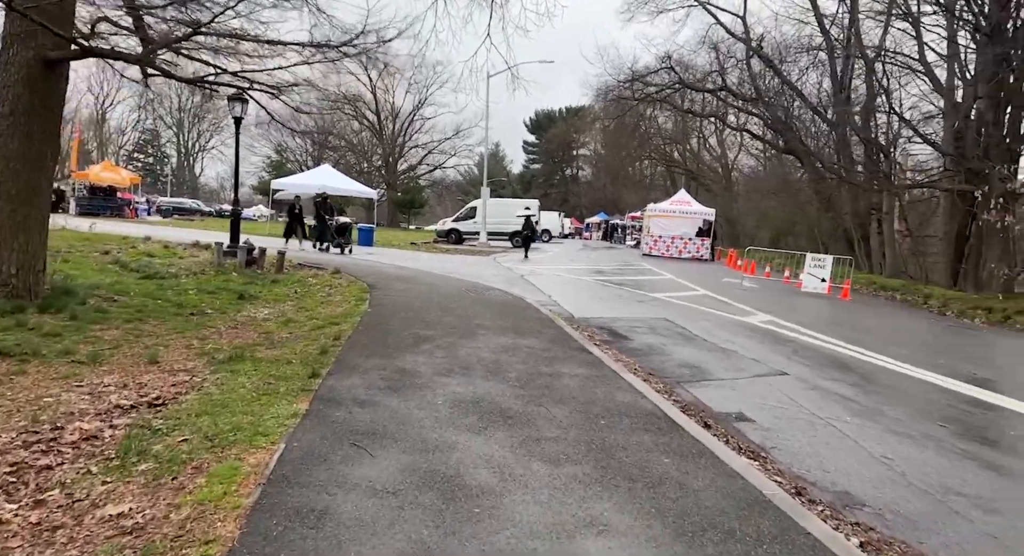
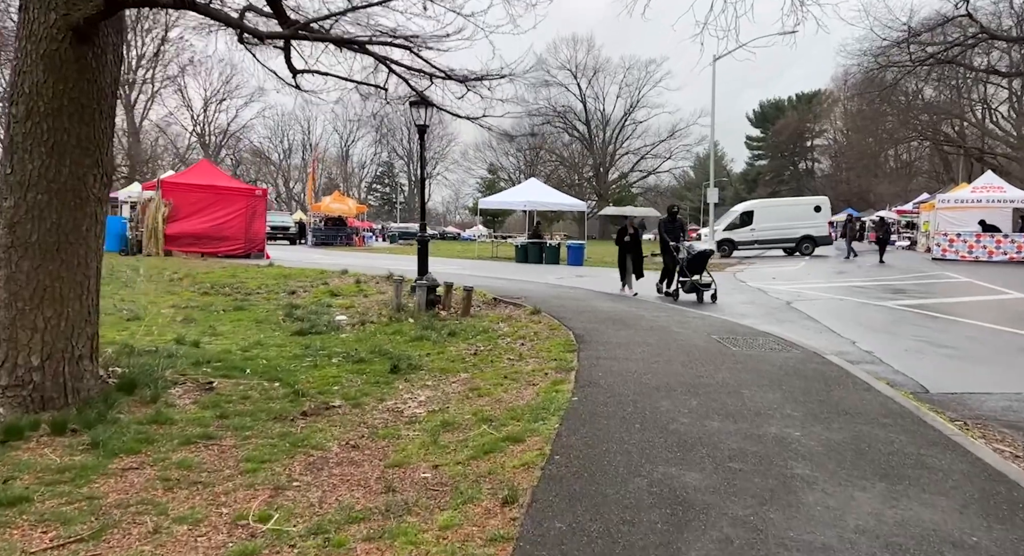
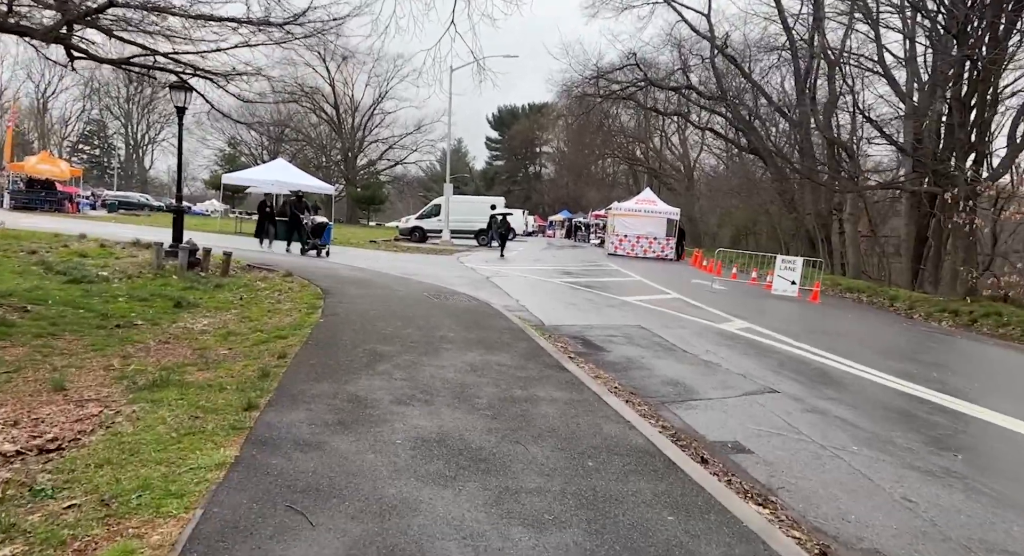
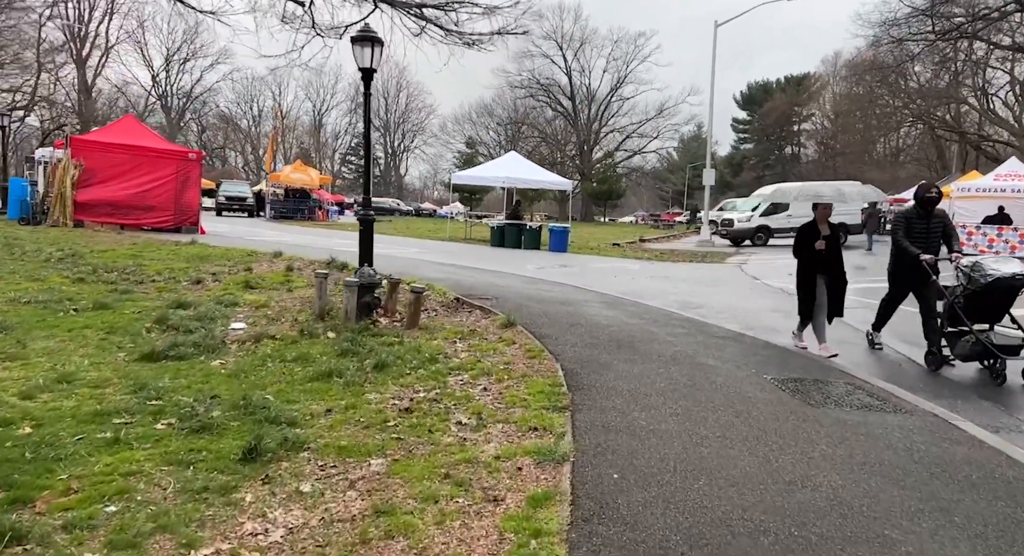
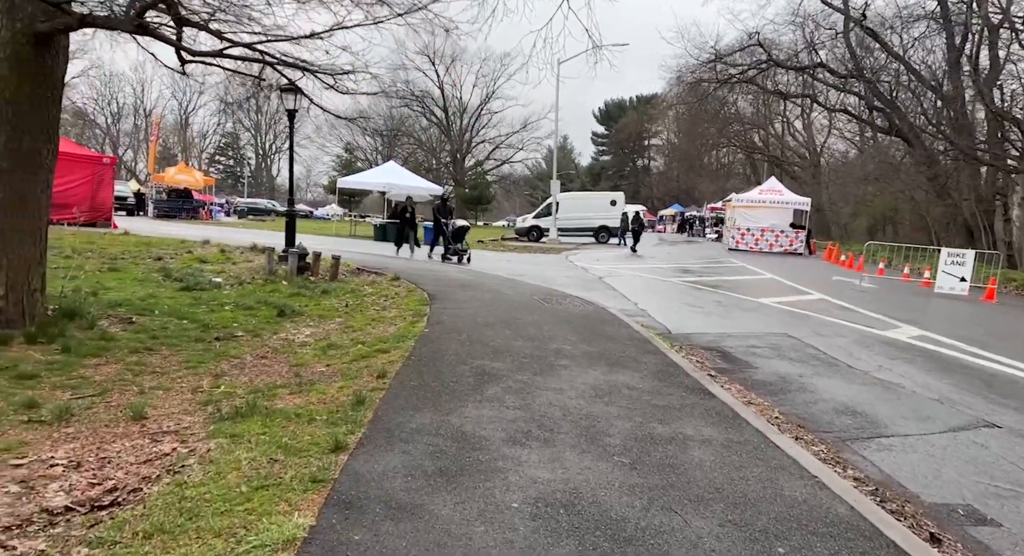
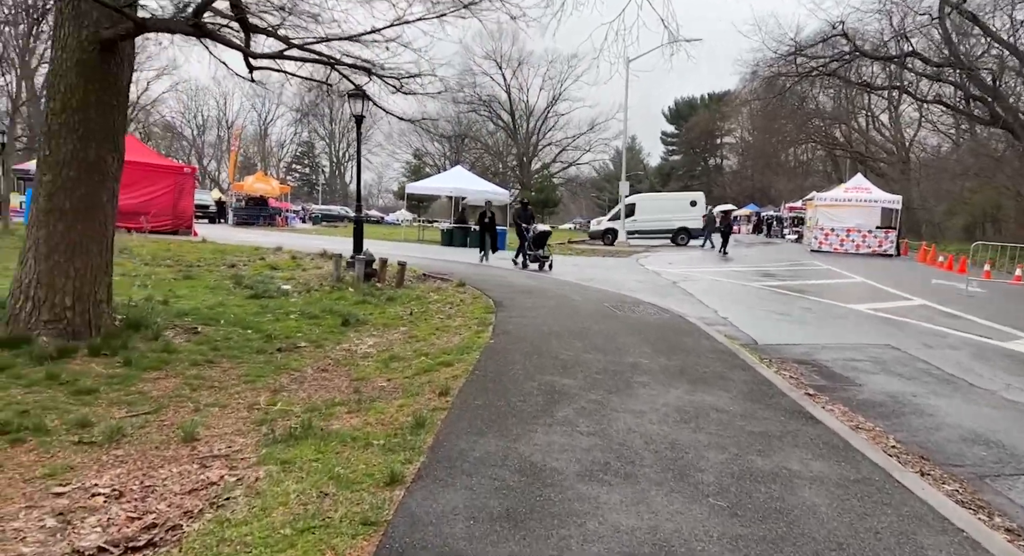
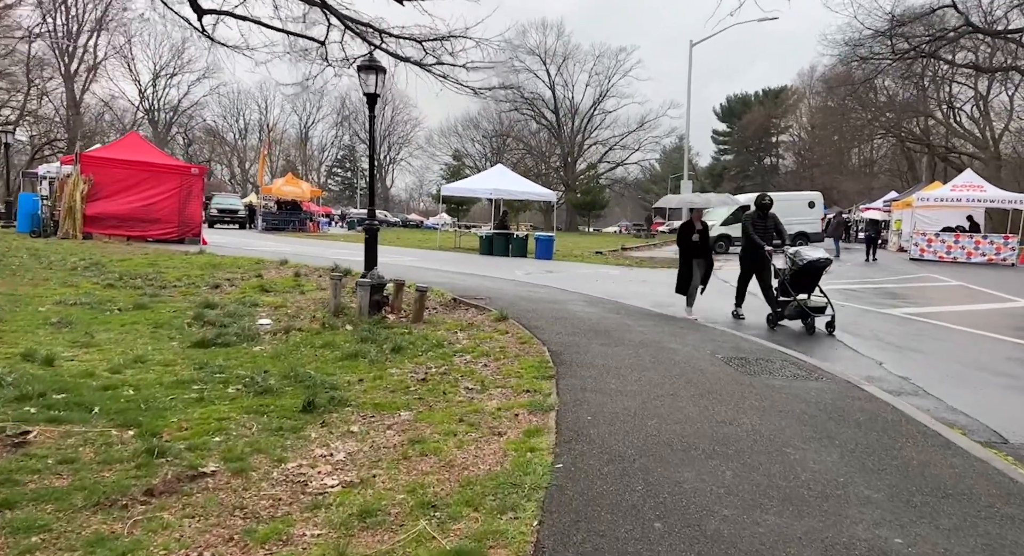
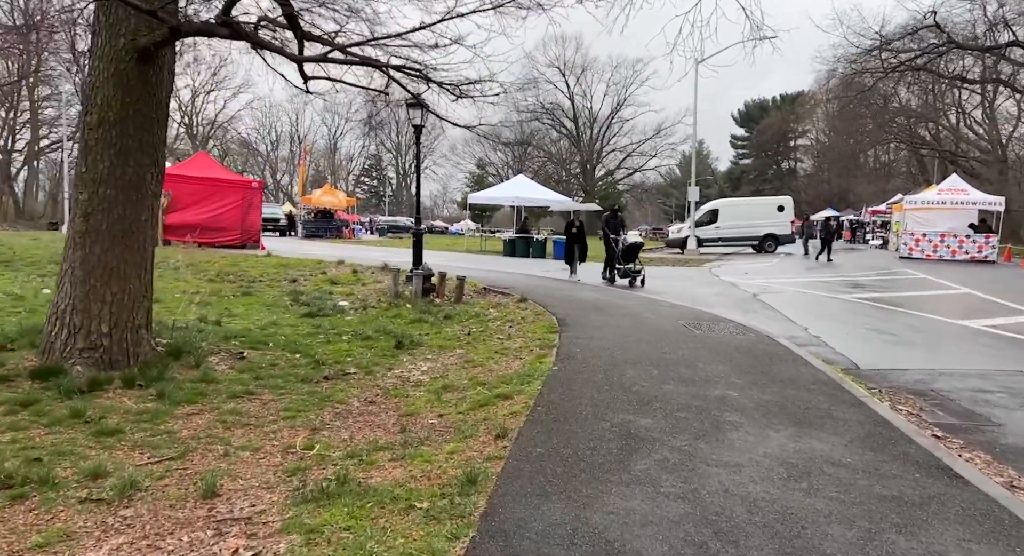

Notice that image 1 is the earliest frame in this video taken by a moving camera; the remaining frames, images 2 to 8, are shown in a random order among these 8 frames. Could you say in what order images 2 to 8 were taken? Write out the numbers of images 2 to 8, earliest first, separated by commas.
3, 5, 6, 8, 2, 7, 4
